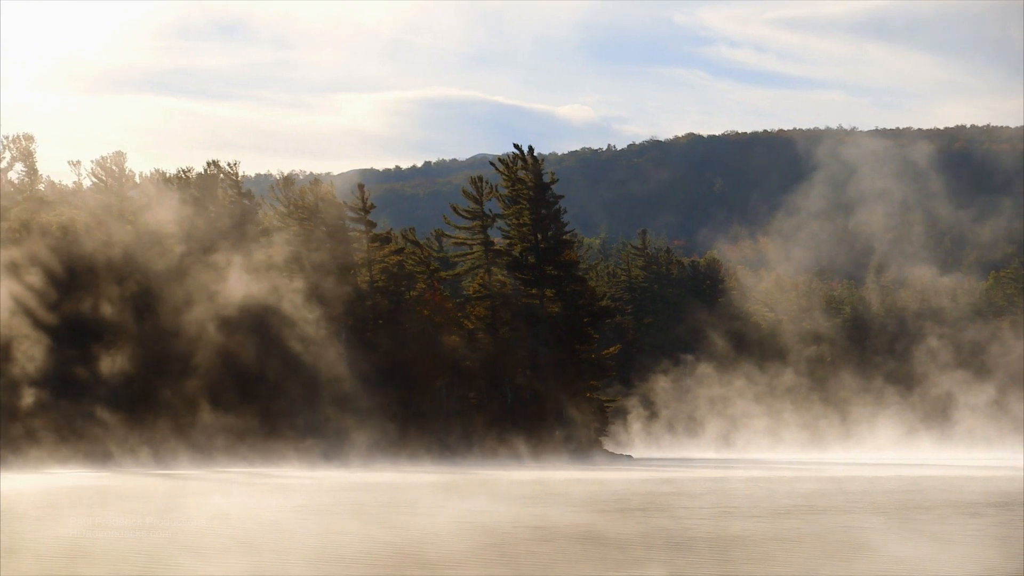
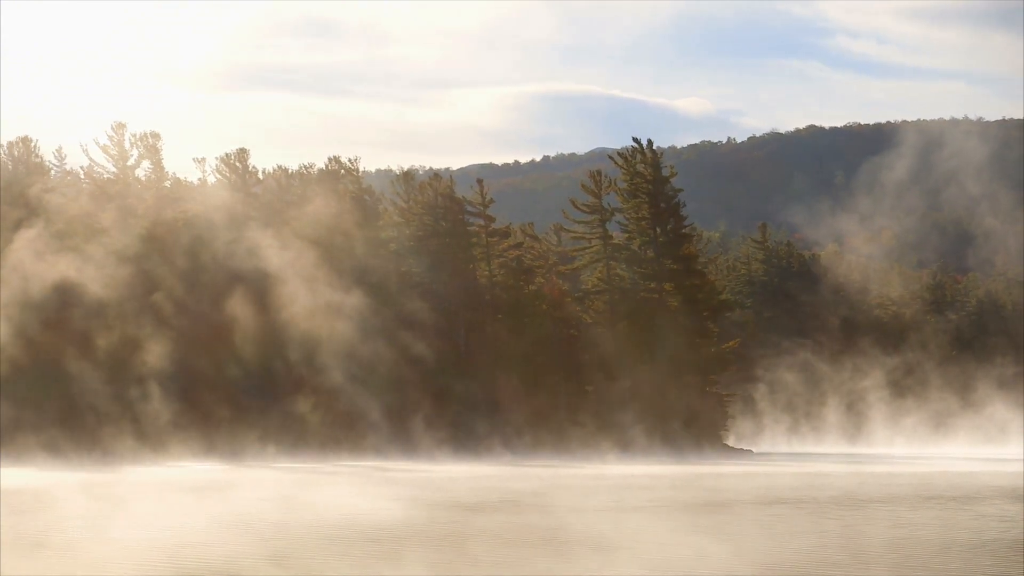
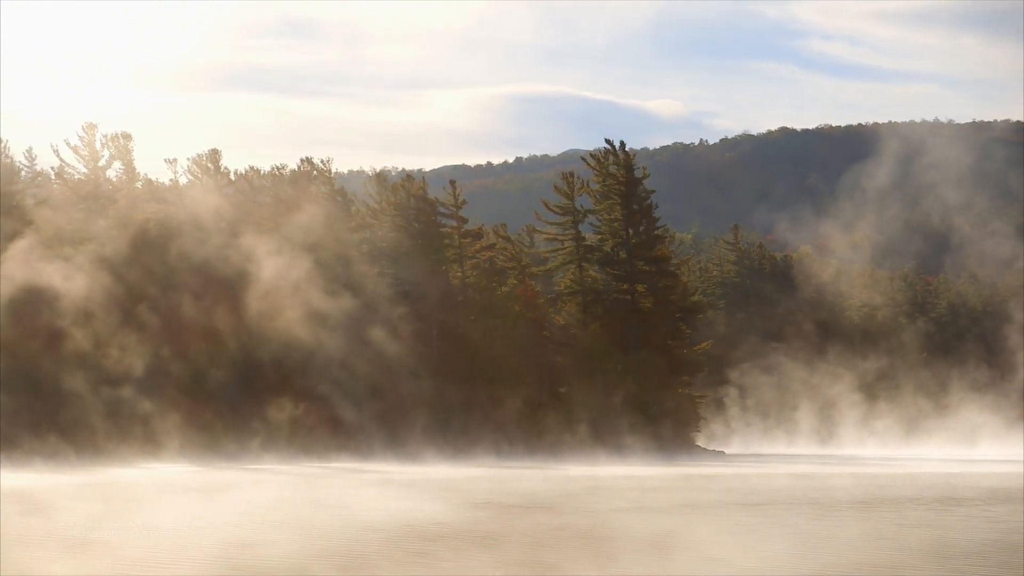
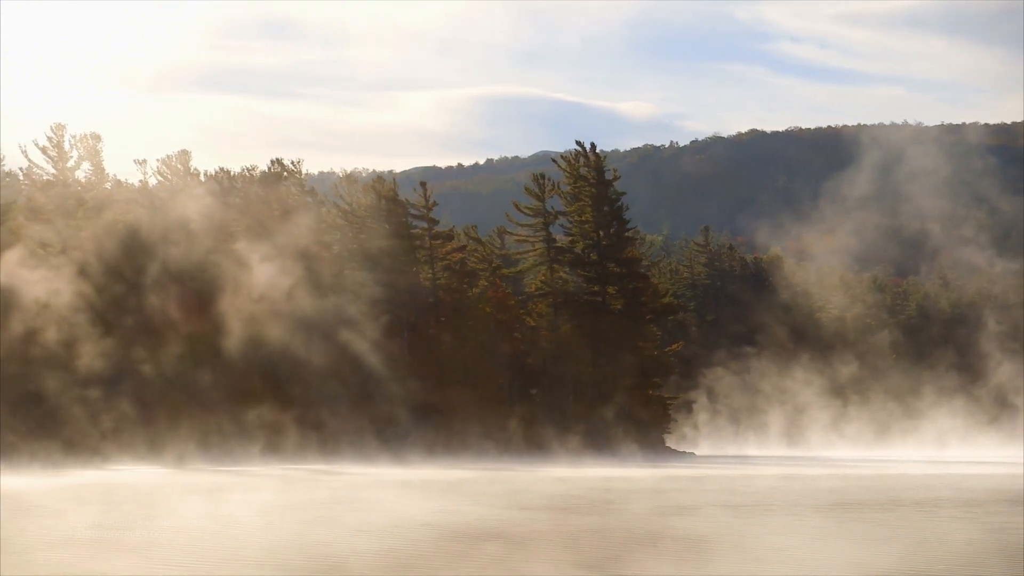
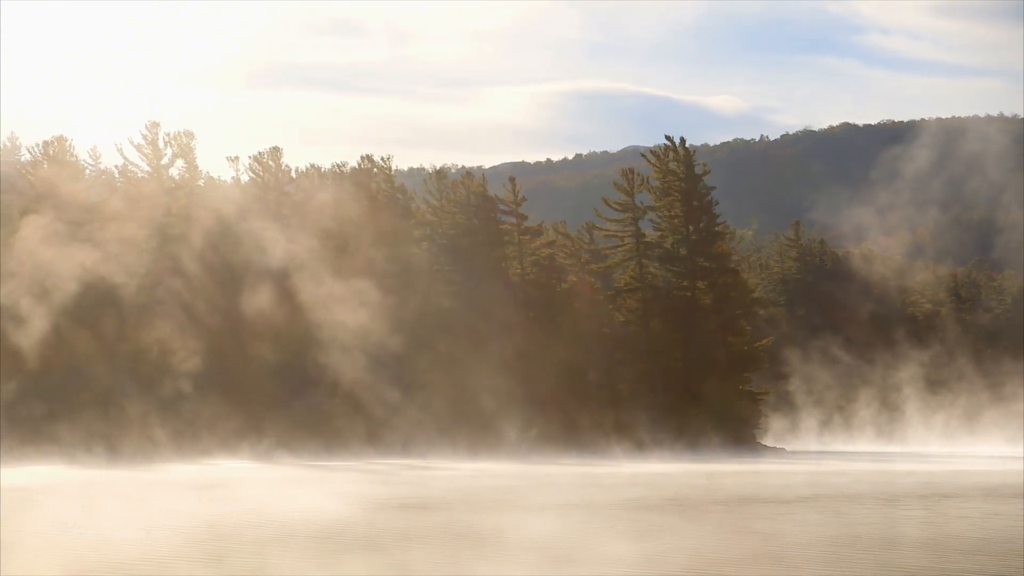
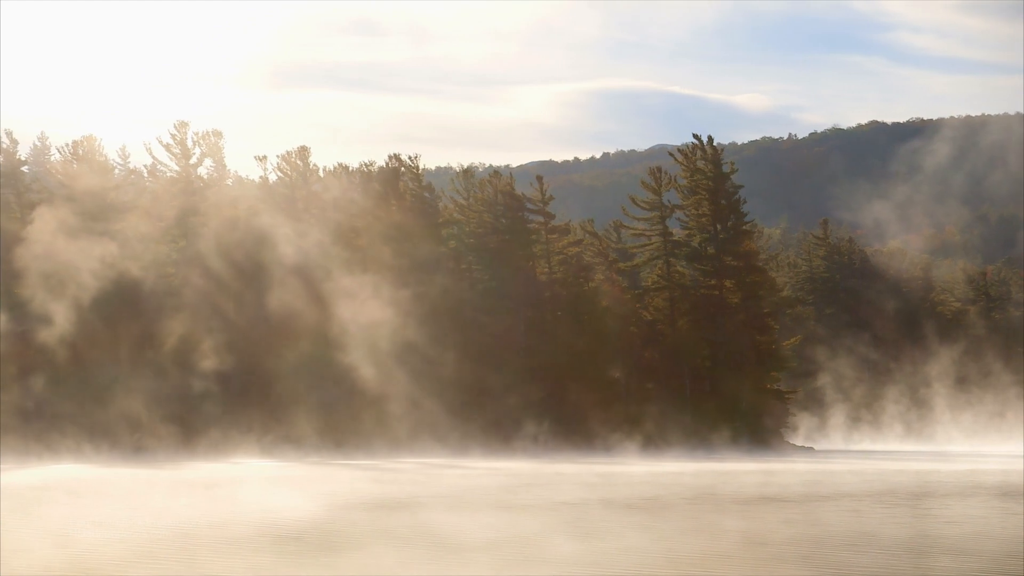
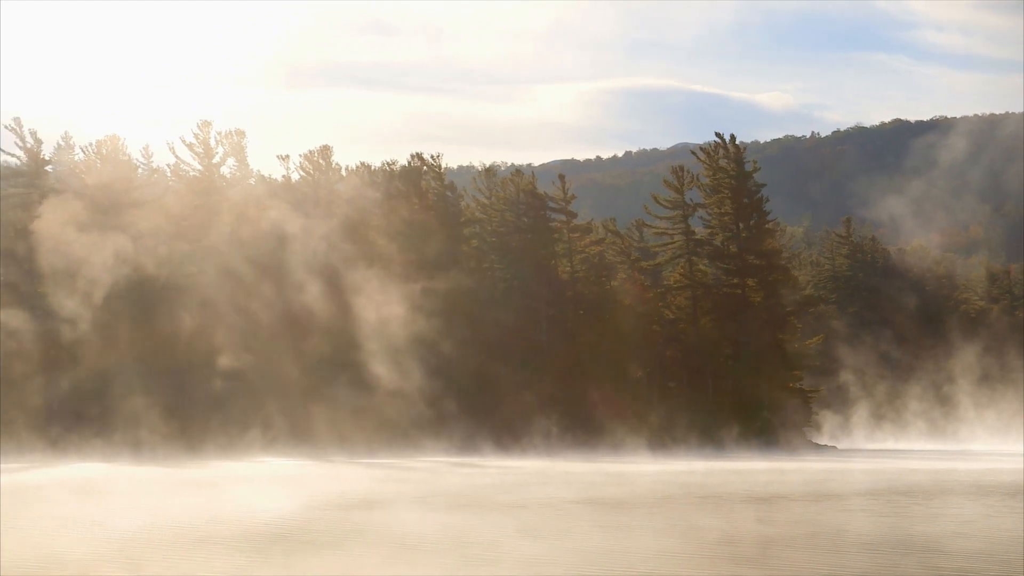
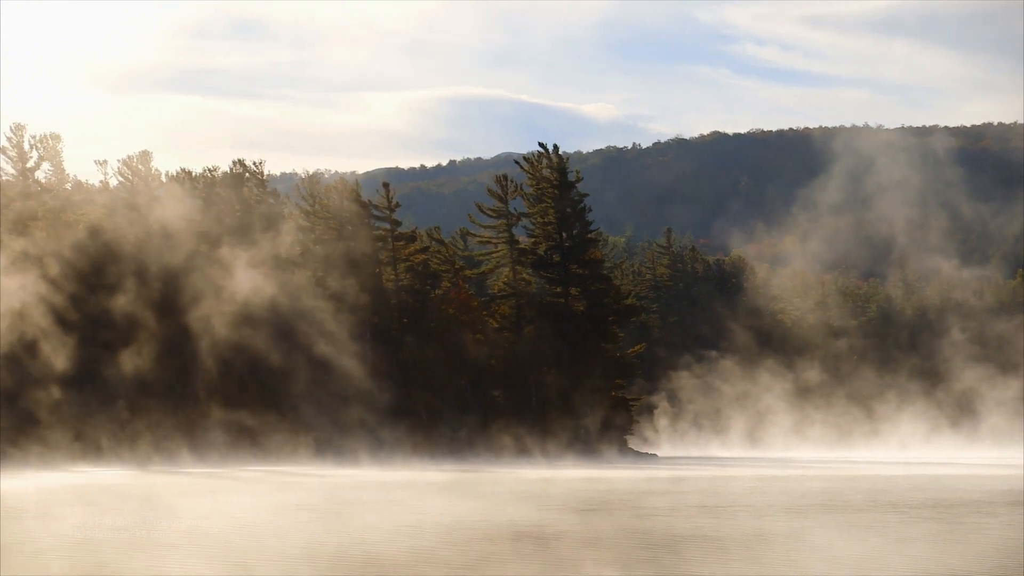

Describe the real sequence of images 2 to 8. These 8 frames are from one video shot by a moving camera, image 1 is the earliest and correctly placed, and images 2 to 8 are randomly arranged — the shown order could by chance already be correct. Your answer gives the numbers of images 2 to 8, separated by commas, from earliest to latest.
8, 4, 3, 2, 5, 6, 7
